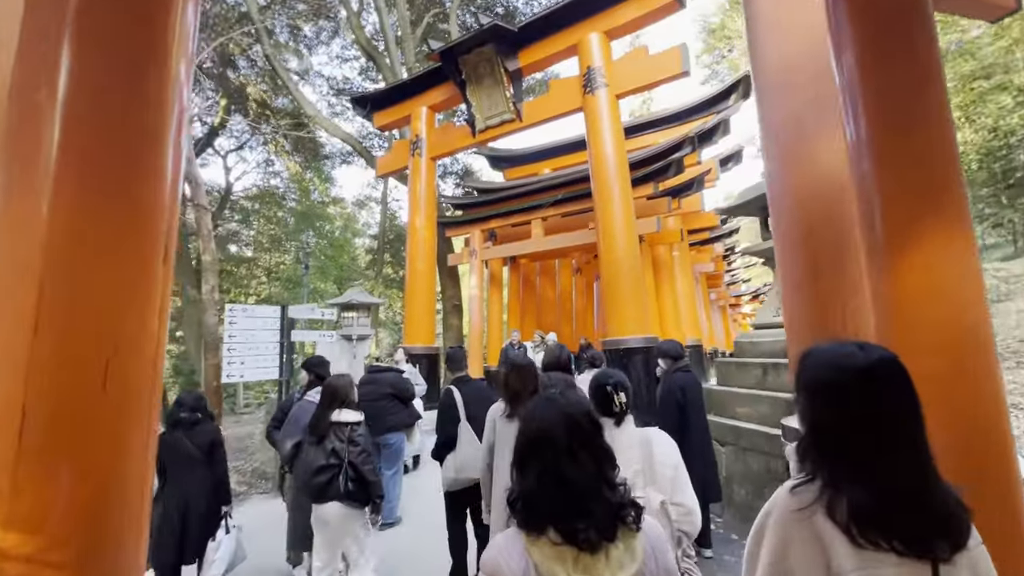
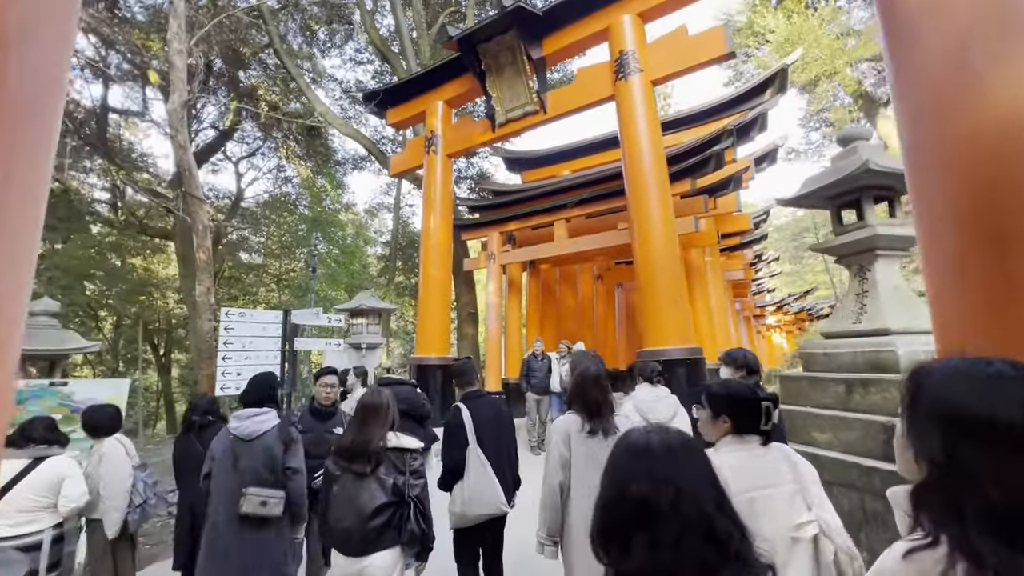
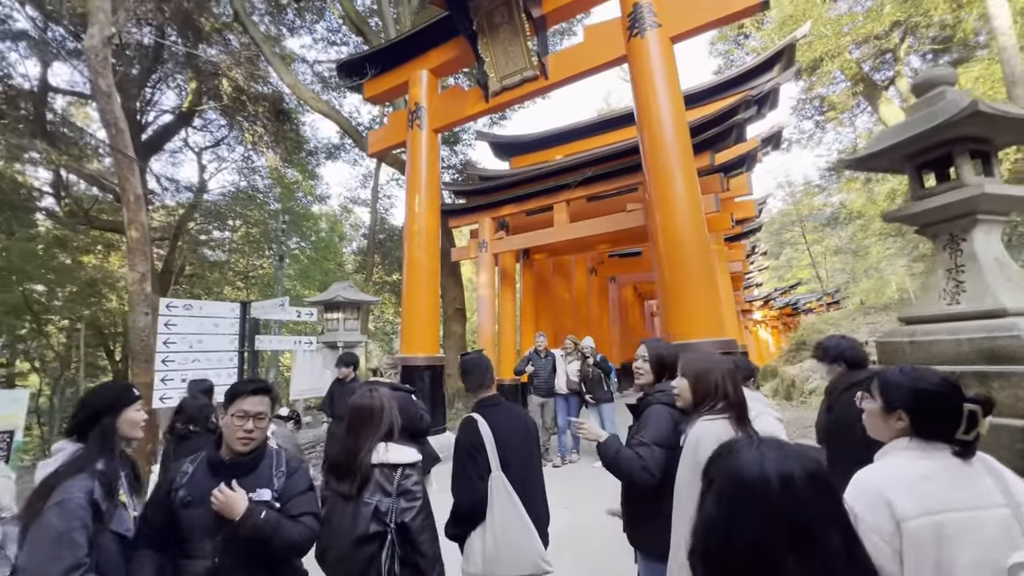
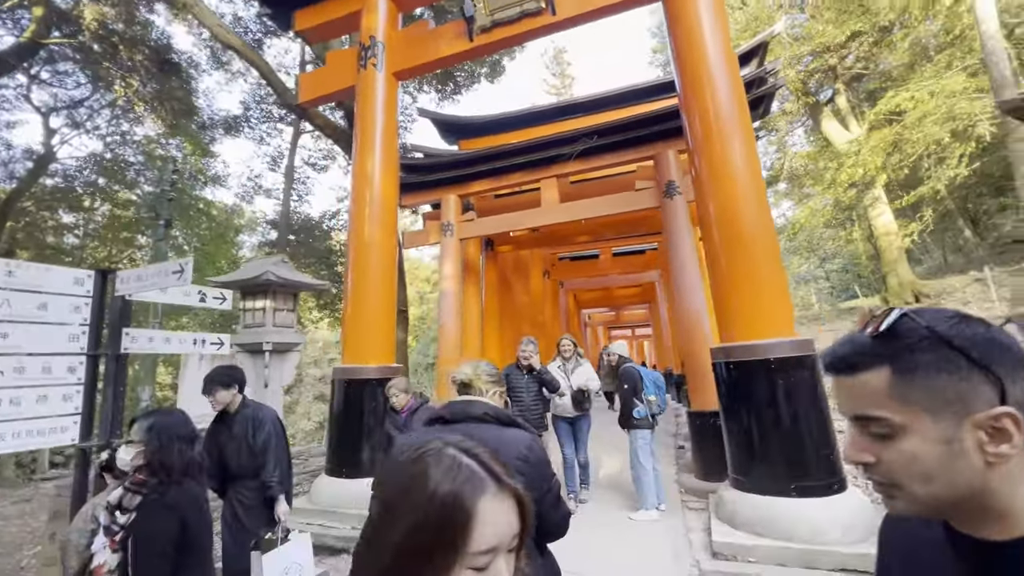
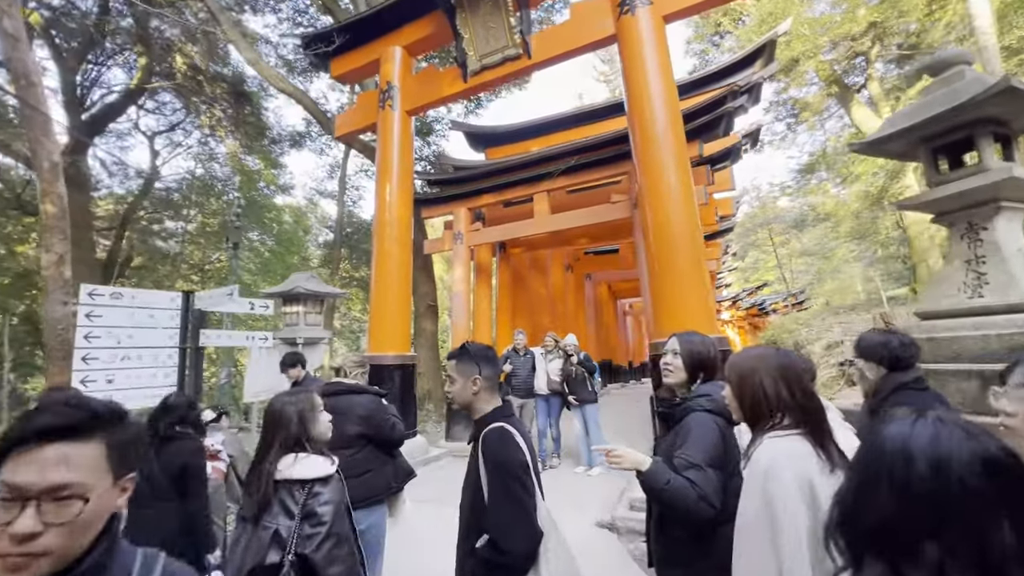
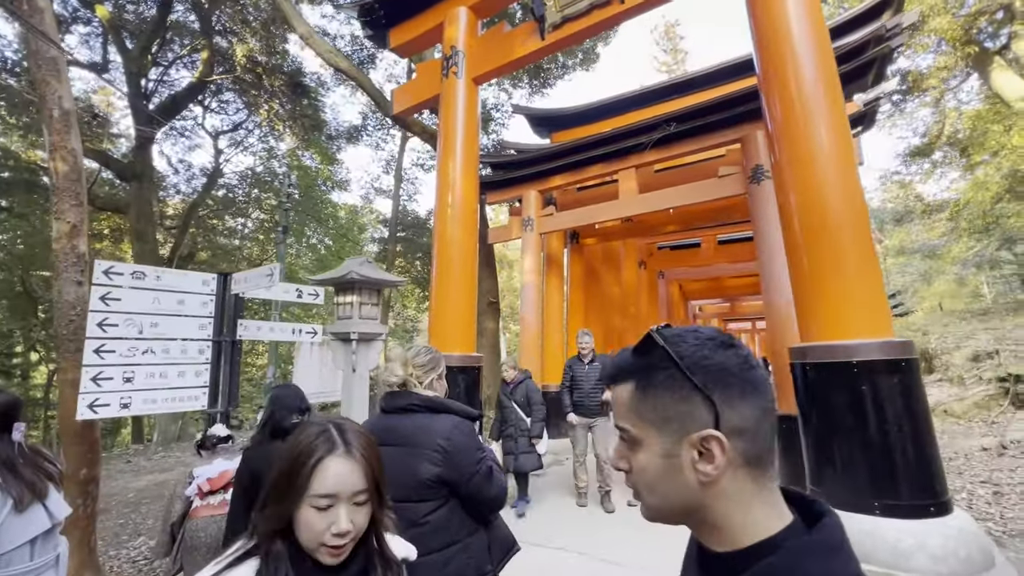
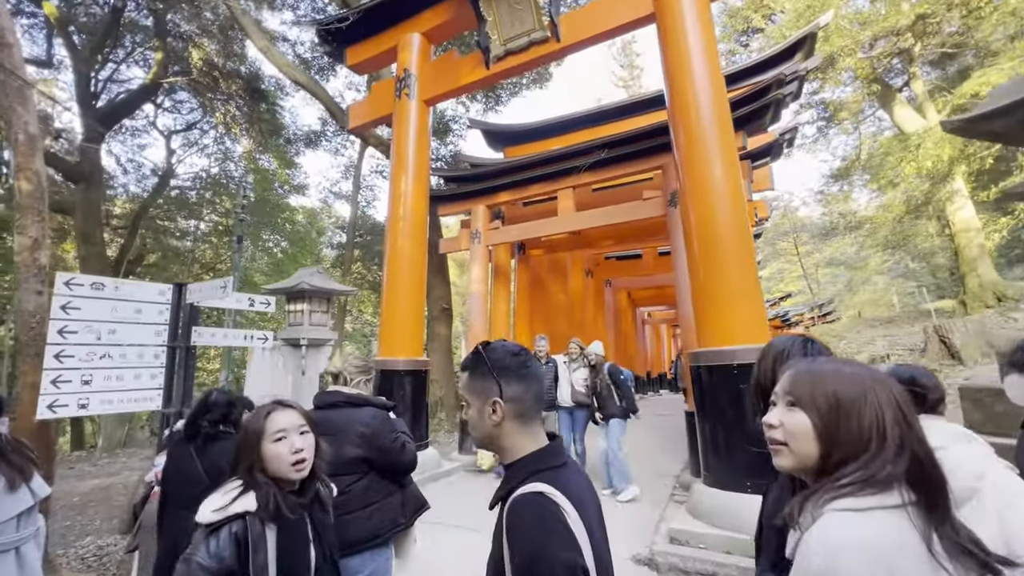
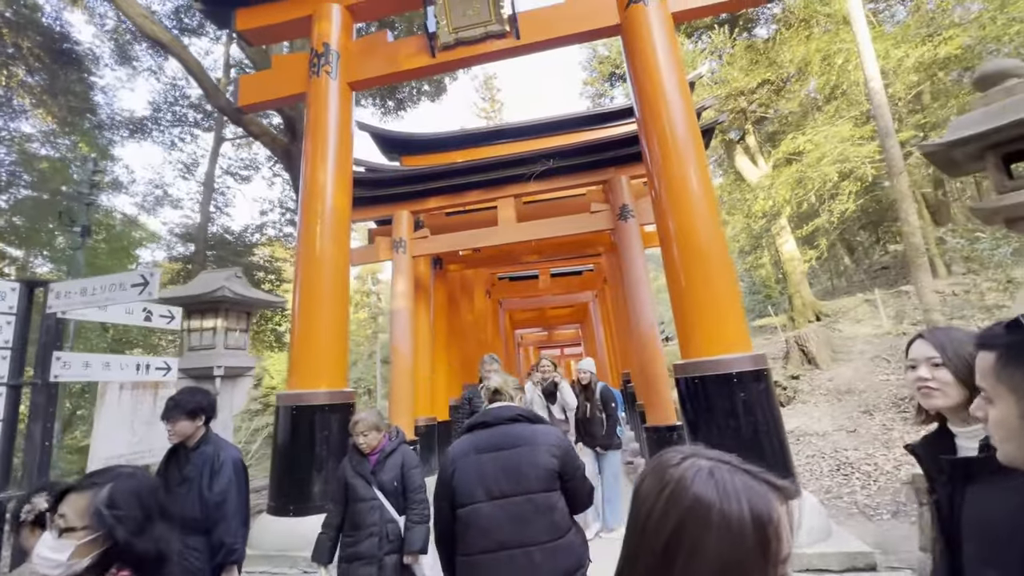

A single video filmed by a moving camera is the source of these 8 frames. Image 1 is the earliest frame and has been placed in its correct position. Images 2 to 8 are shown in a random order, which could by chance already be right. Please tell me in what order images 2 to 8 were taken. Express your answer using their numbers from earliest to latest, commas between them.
2, 3, 5, 7, 6, 4, 8
